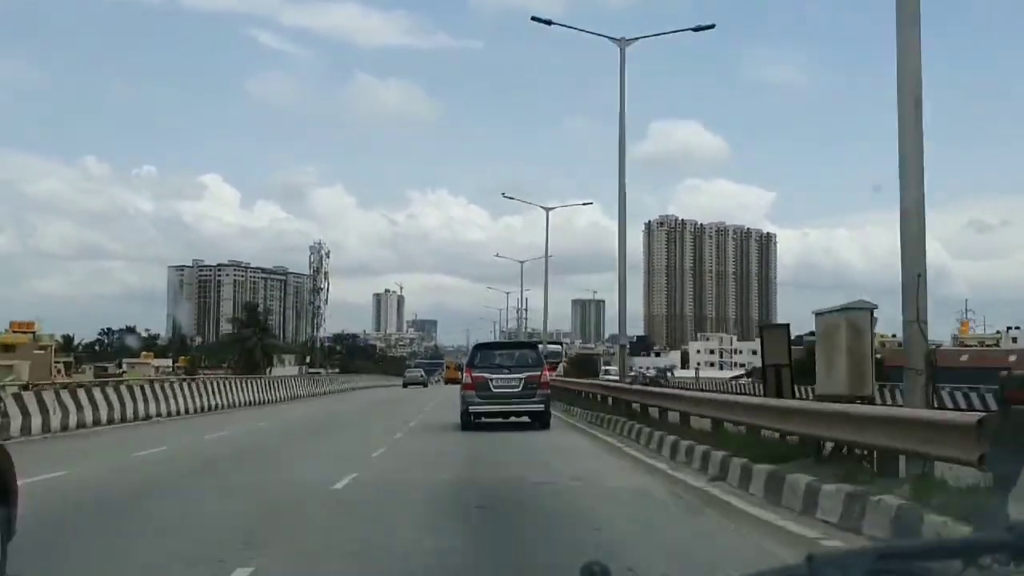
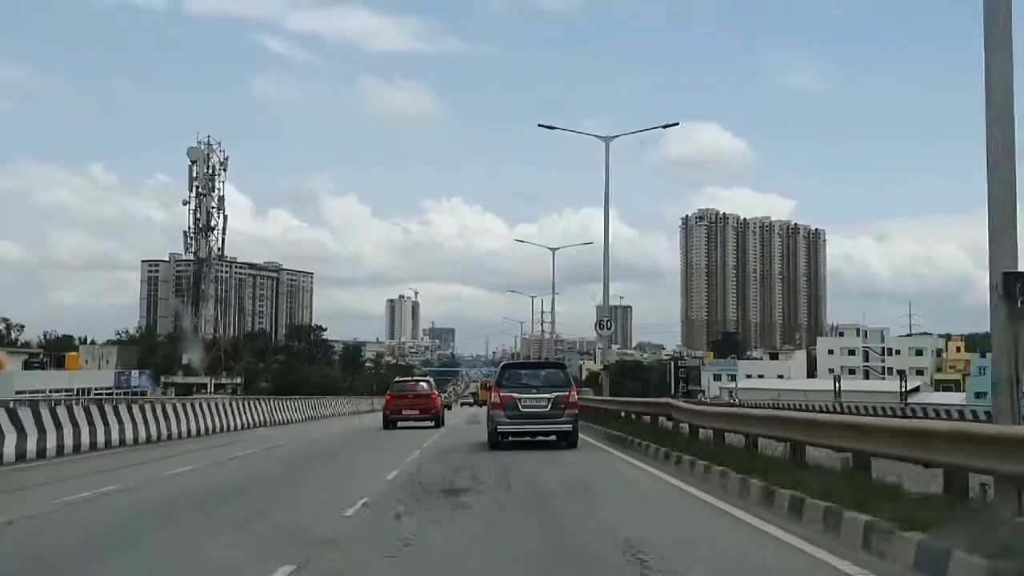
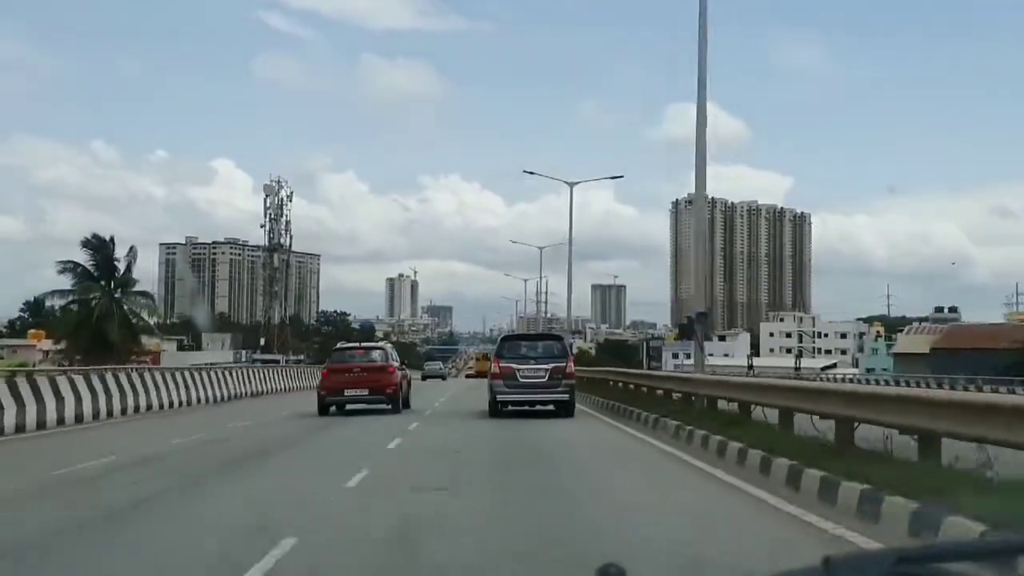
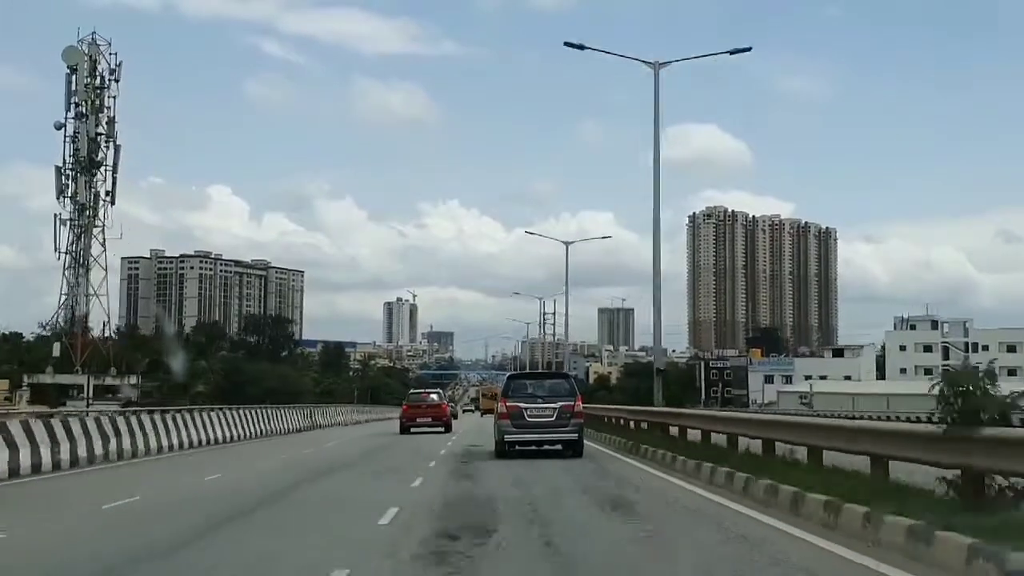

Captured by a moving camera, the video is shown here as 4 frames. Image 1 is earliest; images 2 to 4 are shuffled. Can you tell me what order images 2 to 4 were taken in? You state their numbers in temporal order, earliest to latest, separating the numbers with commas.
3, 2, 4
